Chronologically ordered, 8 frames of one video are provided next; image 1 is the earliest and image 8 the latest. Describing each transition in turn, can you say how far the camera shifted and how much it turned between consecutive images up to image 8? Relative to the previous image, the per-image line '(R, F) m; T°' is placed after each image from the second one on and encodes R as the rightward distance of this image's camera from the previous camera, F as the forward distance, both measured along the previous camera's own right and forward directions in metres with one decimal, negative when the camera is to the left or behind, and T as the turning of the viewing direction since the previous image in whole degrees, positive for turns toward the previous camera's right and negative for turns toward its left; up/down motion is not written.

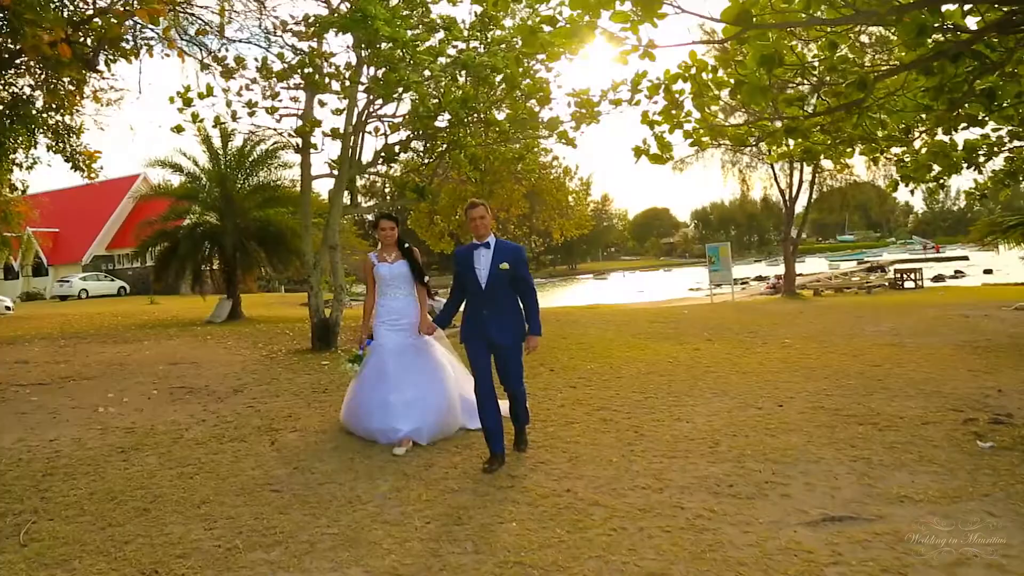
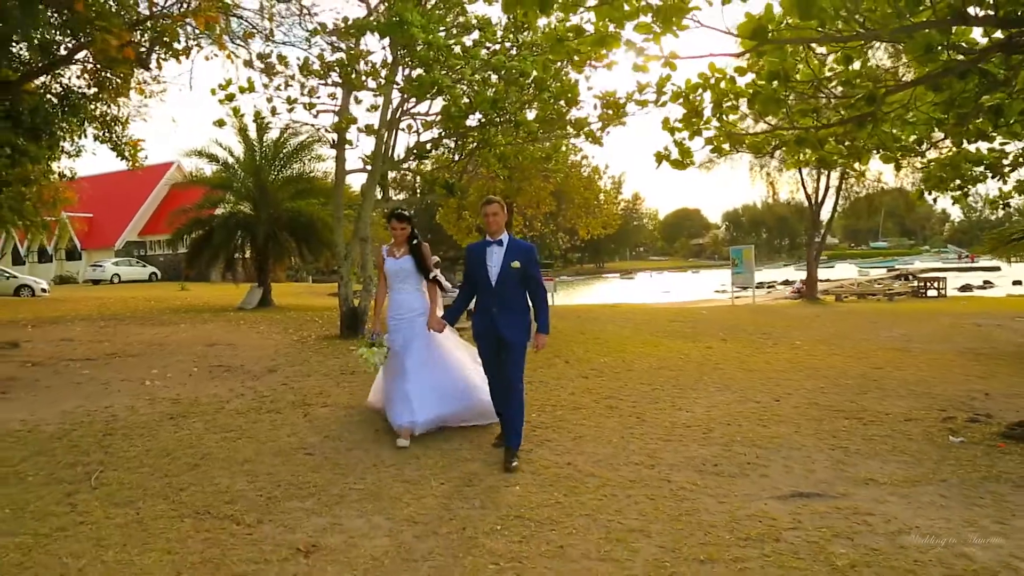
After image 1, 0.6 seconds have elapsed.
(+0.1, -0.6) m; -2°
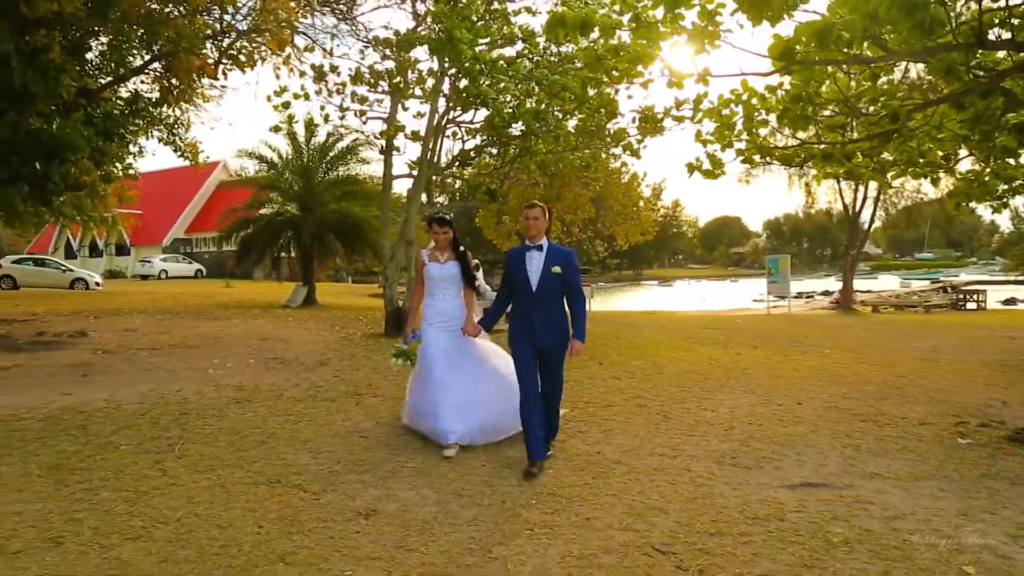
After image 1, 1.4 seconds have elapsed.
(0.0, -0.6) m; -2°
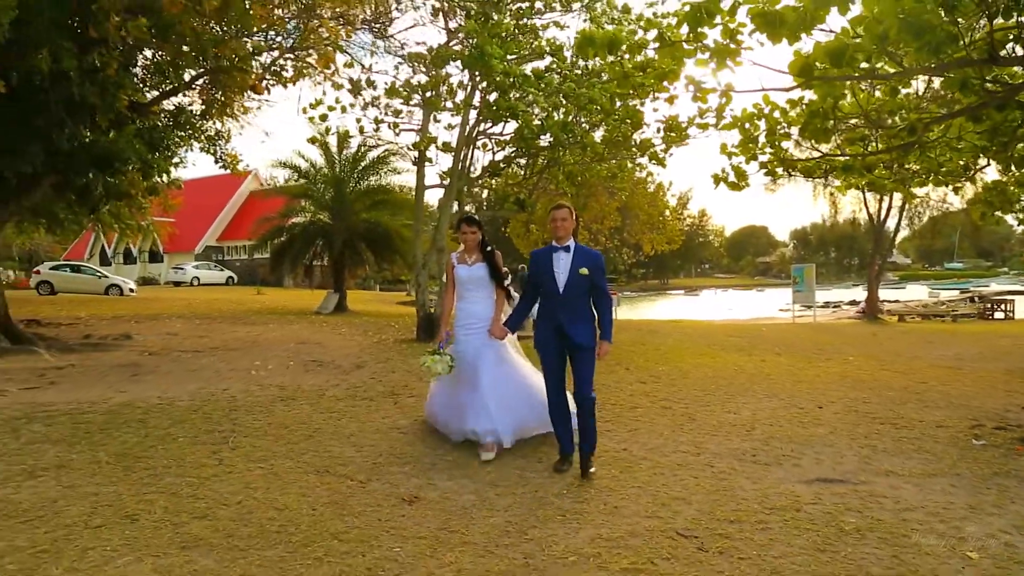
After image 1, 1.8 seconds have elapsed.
(0.0, -0.4) m; -2°
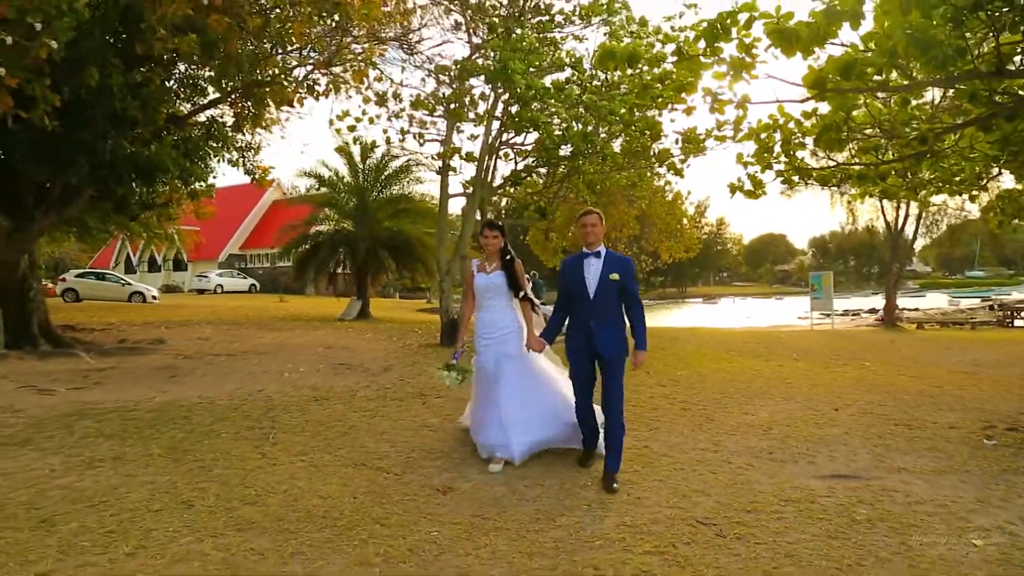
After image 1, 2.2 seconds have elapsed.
(-0.1, -0.3) m; -1°
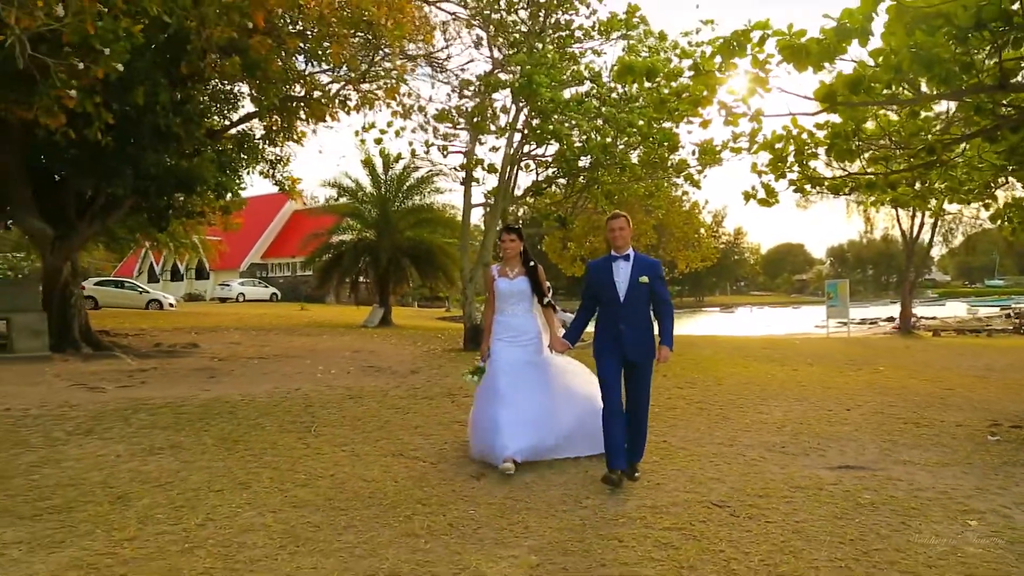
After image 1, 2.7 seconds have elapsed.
(-0.1, -0.4) m; -1°
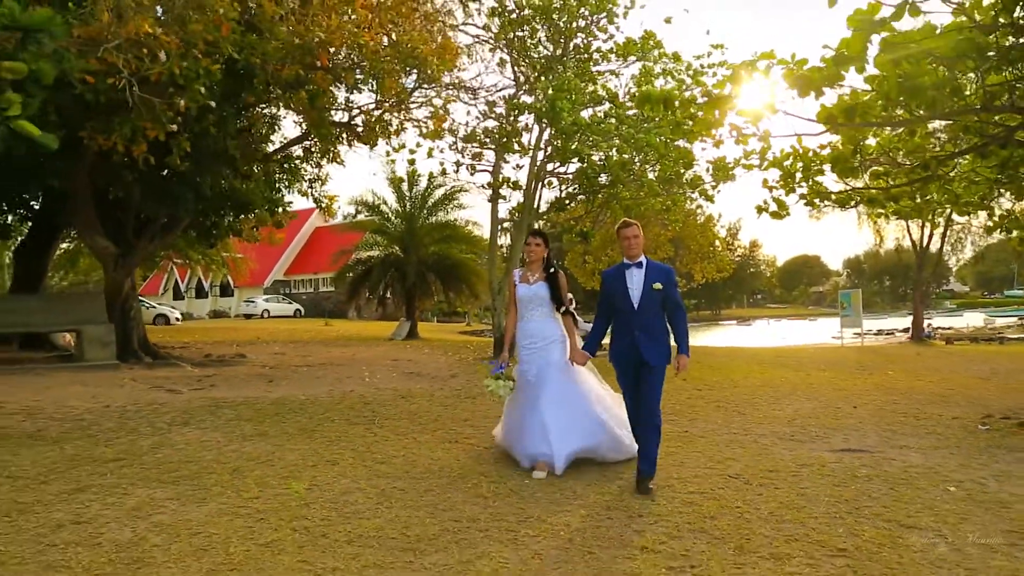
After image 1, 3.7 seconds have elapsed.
(-0.2, -0.9) m; -1°
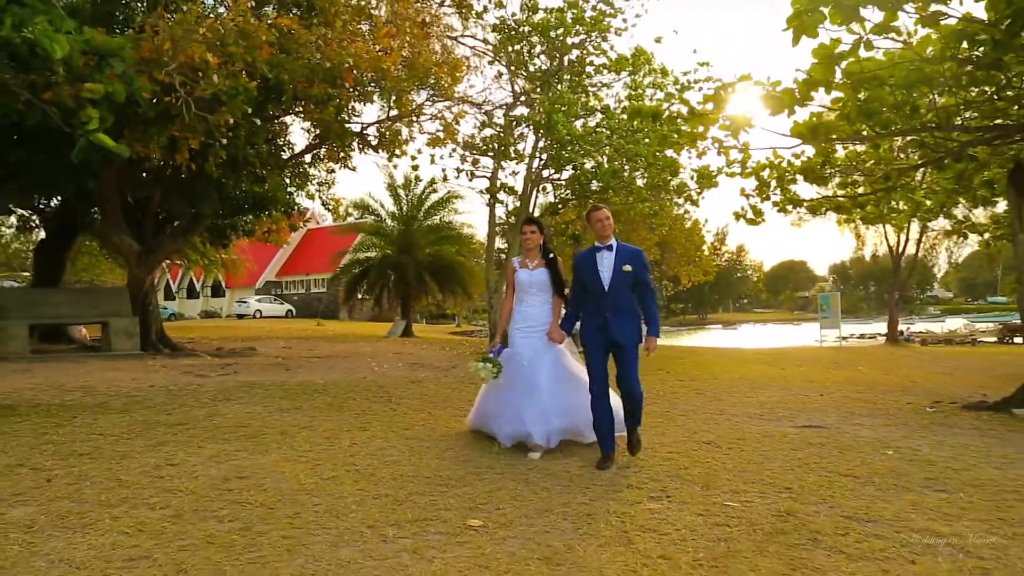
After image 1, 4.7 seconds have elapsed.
(-0.2, -1.0) m; +1°
